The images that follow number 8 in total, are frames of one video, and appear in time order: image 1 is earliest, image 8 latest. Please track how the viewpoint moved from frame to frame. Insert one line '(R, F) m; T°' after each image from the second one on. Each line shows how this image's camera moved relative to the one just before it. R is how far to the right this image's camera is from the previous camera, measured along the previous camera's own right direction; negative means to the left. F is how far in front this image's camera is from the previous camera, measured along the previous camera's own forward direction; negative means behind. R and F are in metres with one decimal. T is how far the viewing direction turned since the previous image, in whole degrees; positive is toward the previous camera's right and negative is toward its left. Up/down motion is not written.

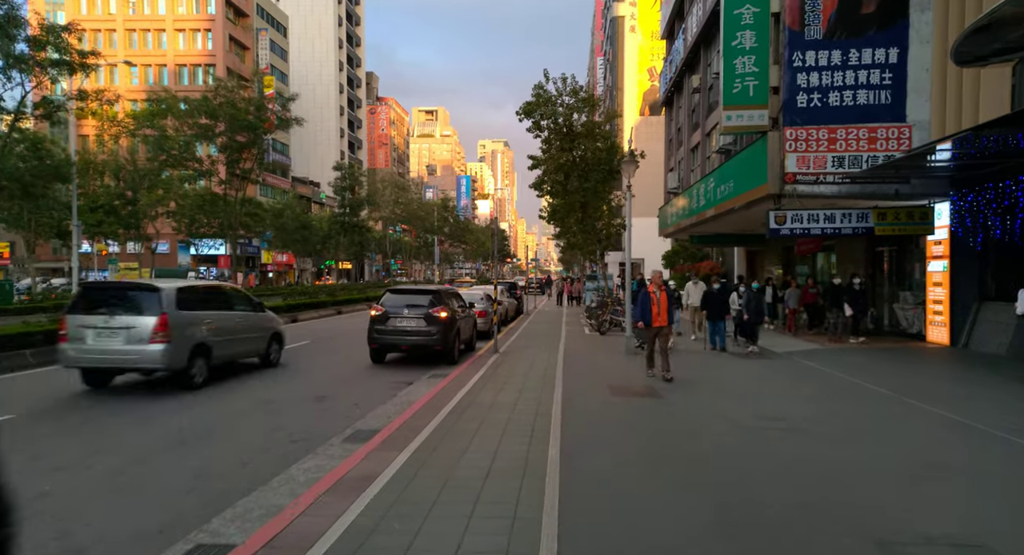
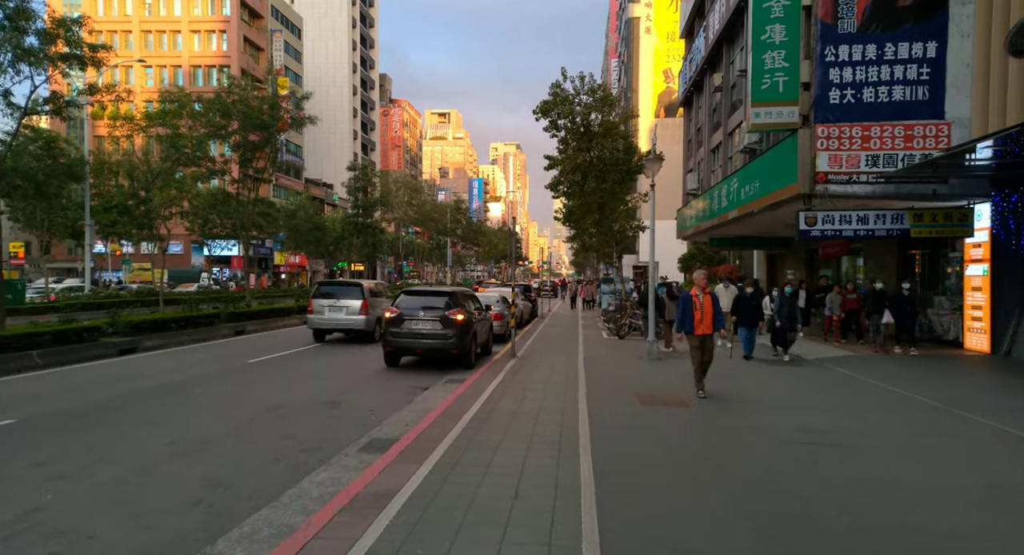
(-0.2, +0.5) m; -1°
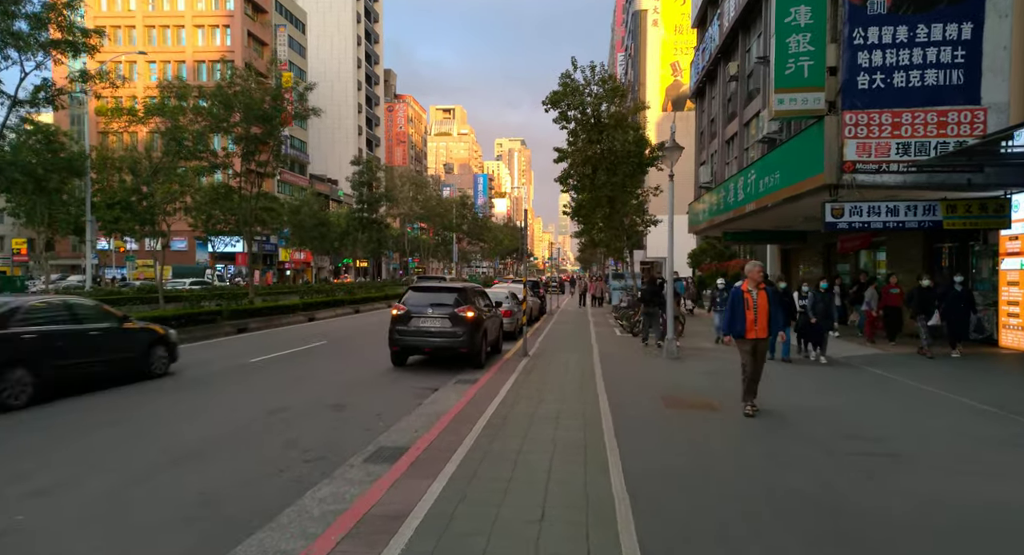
(-0.2, +0.6) m; 0°
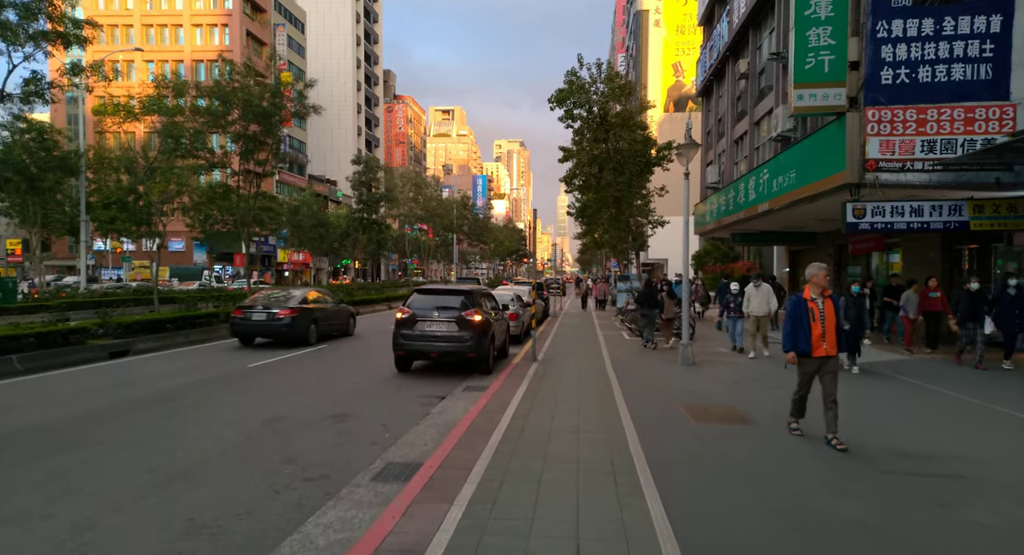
(-0.2, +0.5) m; 0°
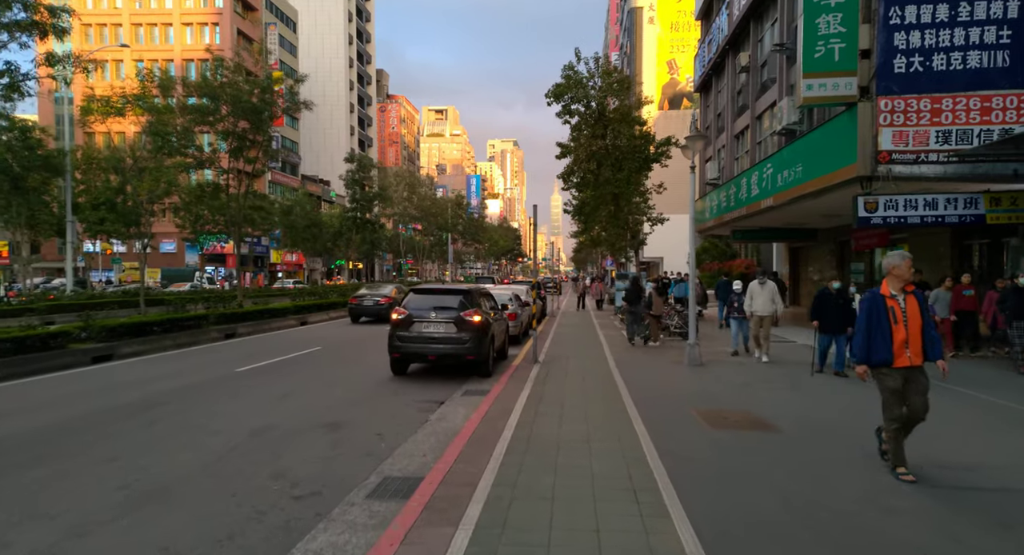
(-0.1, +0.5) m; +1°
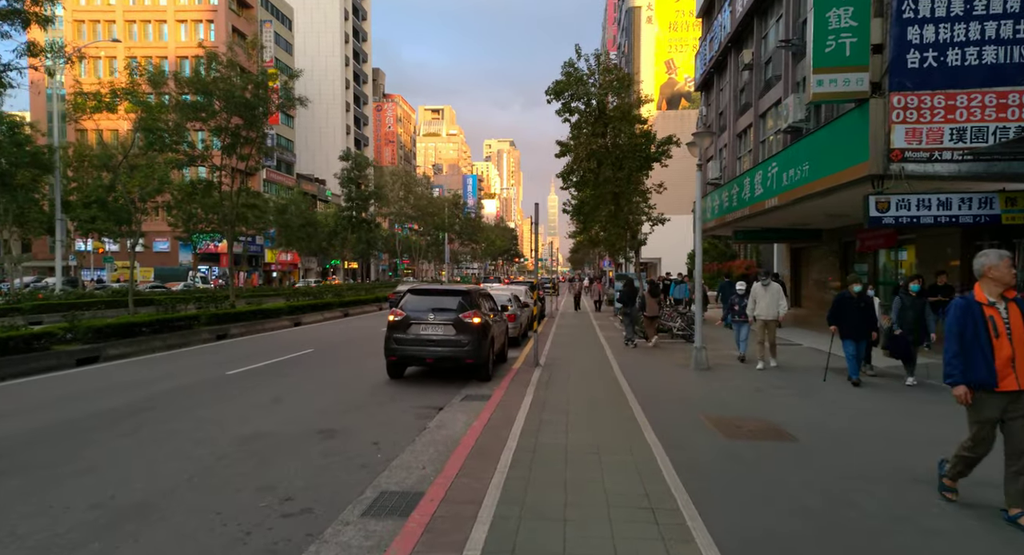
(-0.1, +0.4) m; 0°
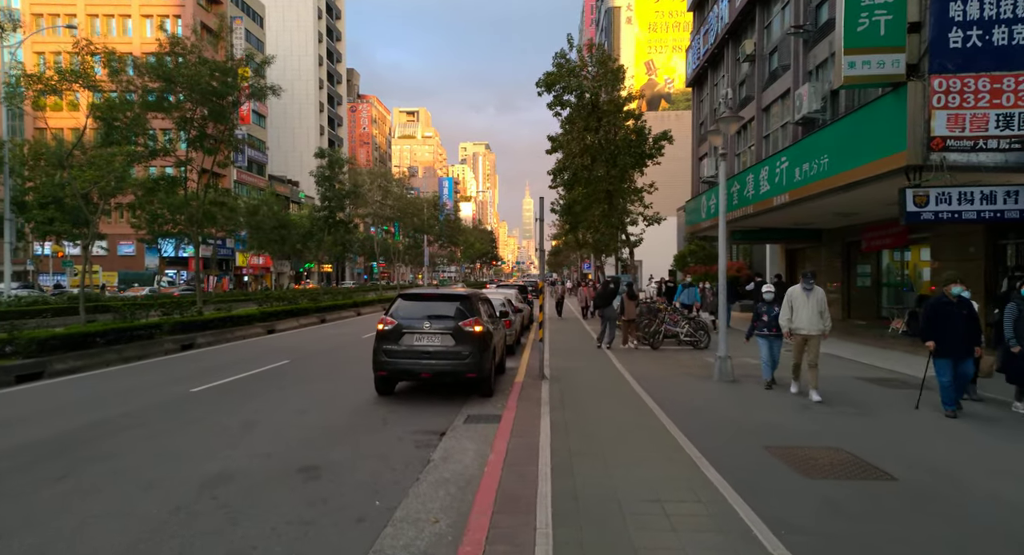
(-0.5, +1.3) m; +2°
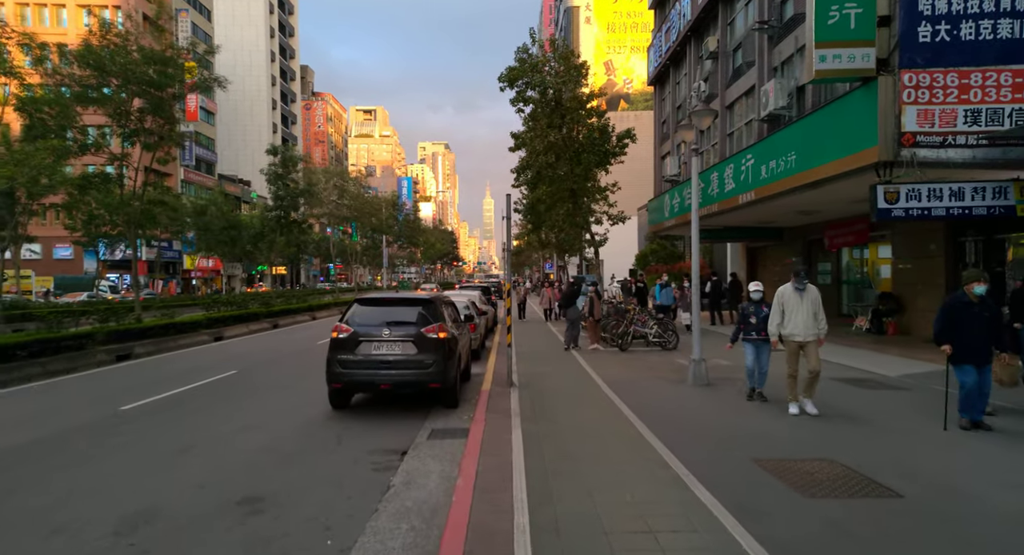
(-0.1, +0.6) m; +4°
